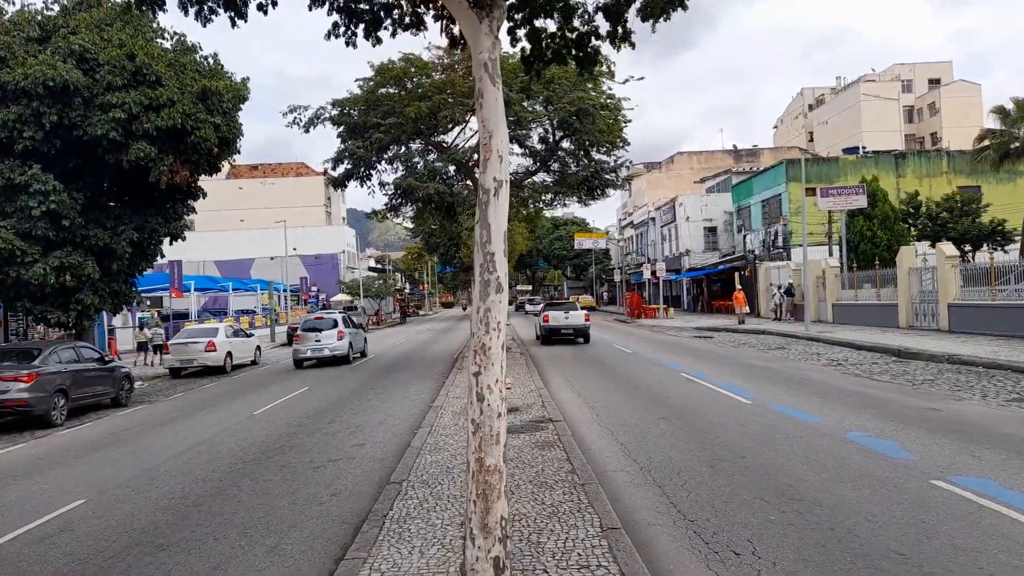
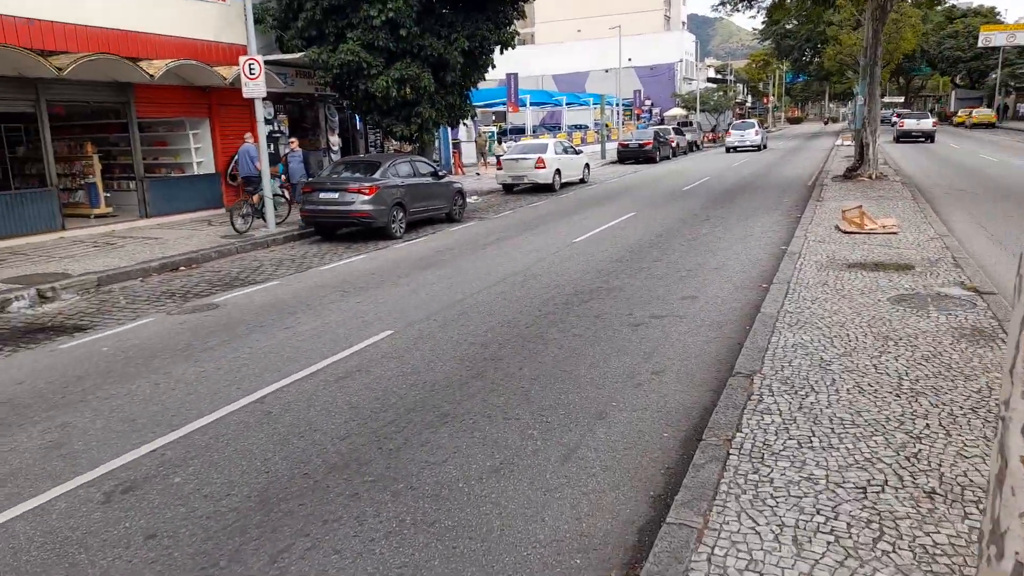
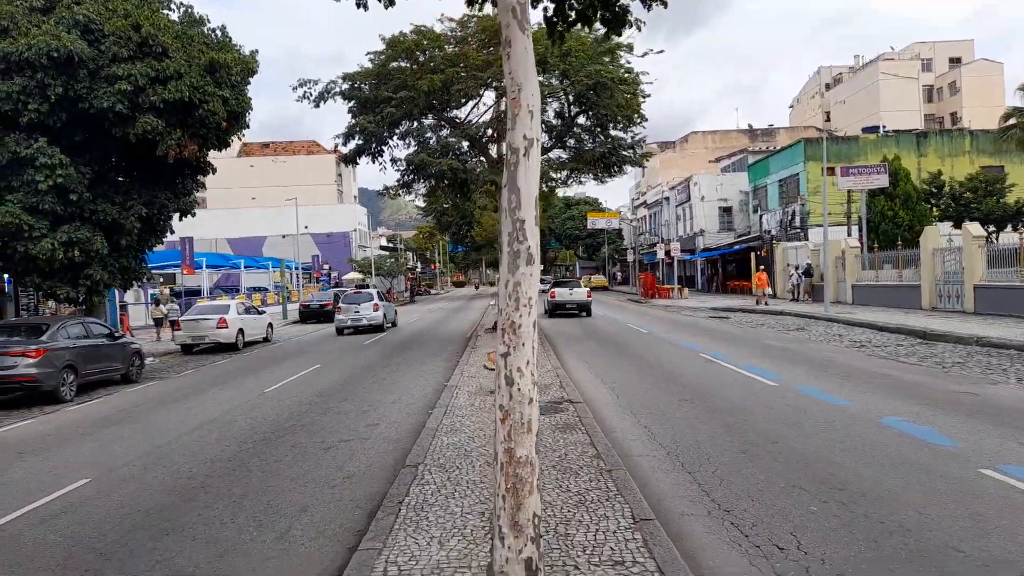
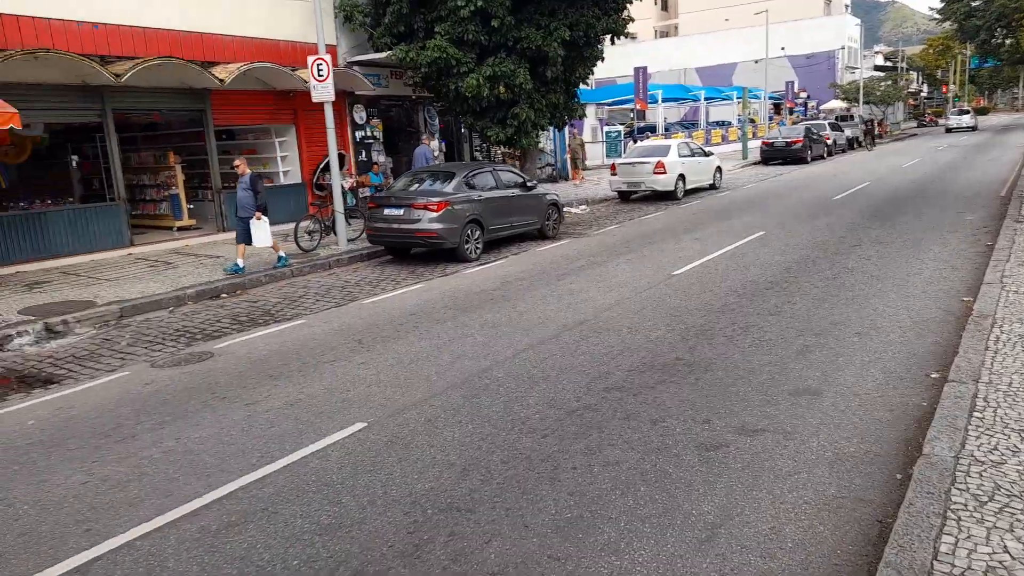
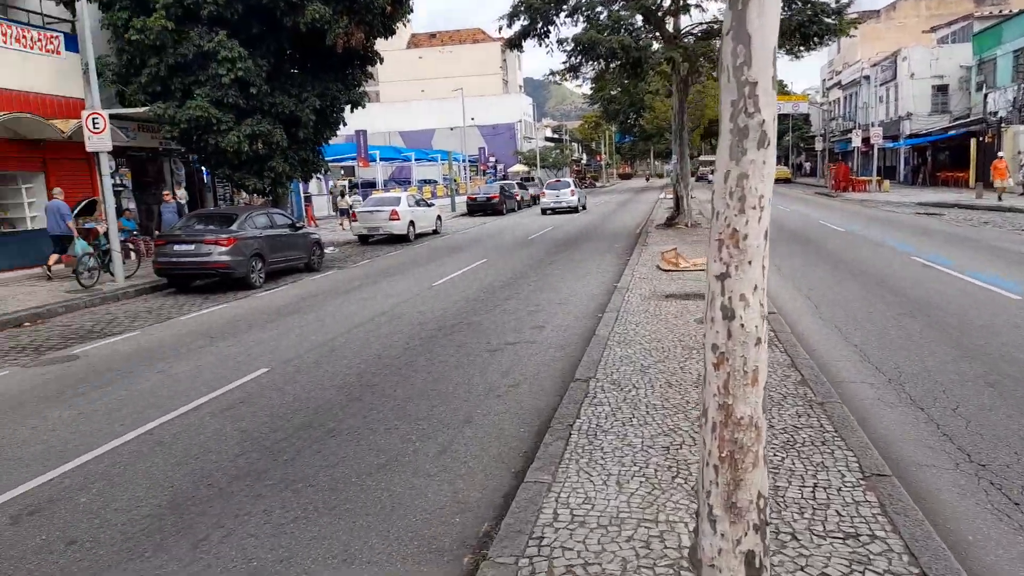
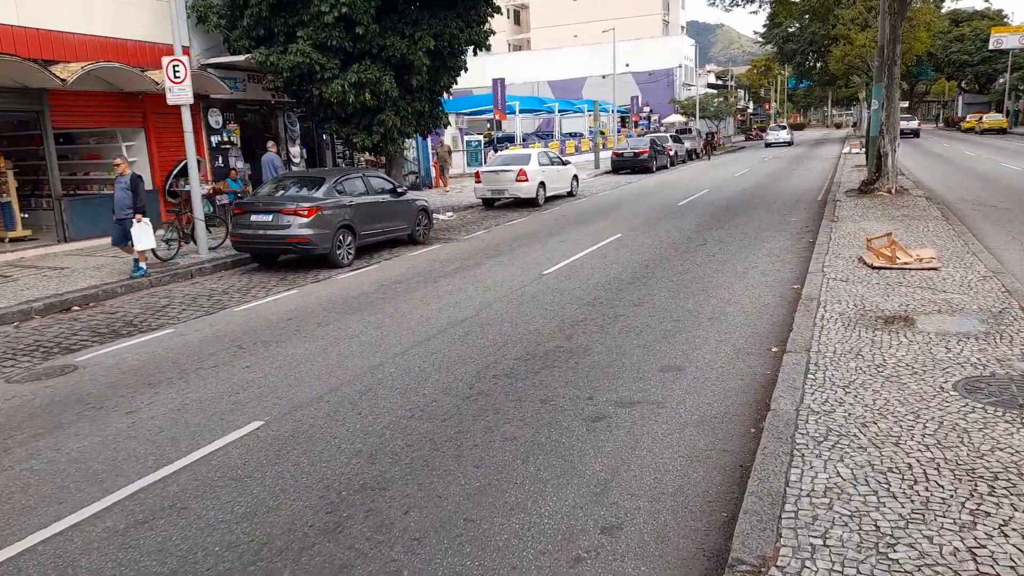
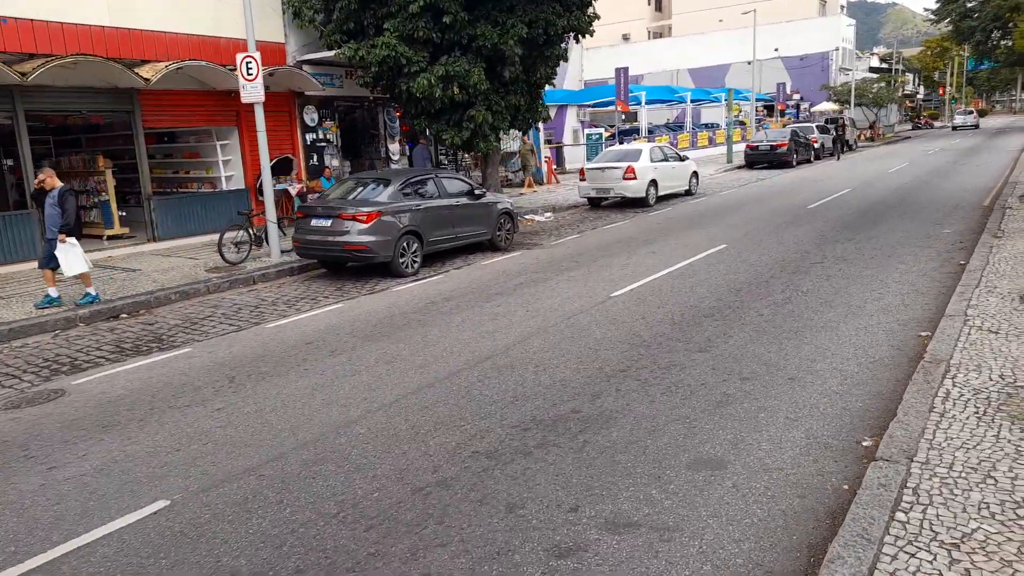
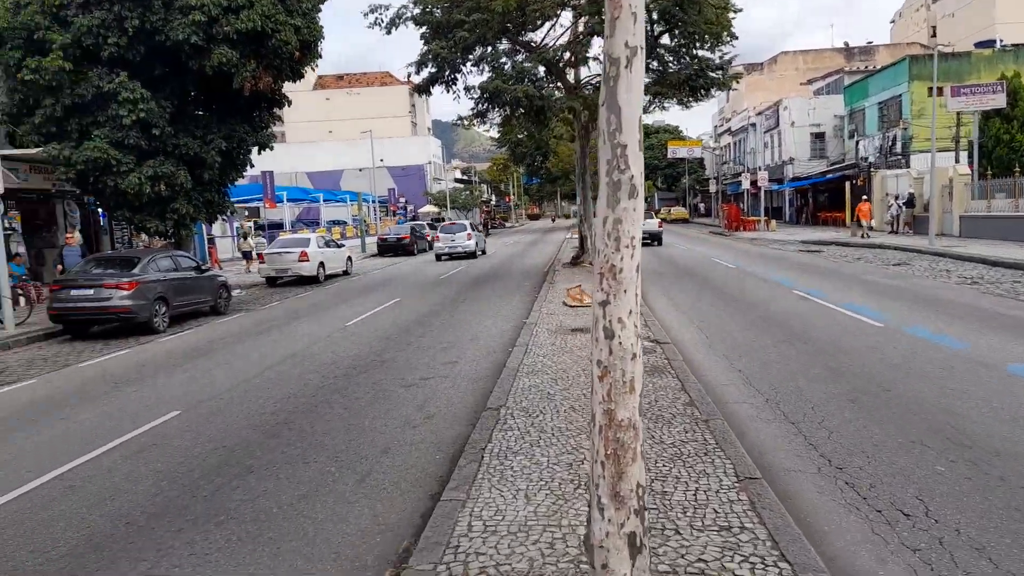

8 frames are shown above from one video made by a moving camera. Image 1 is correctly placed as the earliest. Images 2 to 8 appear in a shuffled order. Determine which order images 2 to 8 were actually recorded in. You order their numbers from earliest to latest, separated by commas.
3, 8, 5, 2, 6, 4, 7
